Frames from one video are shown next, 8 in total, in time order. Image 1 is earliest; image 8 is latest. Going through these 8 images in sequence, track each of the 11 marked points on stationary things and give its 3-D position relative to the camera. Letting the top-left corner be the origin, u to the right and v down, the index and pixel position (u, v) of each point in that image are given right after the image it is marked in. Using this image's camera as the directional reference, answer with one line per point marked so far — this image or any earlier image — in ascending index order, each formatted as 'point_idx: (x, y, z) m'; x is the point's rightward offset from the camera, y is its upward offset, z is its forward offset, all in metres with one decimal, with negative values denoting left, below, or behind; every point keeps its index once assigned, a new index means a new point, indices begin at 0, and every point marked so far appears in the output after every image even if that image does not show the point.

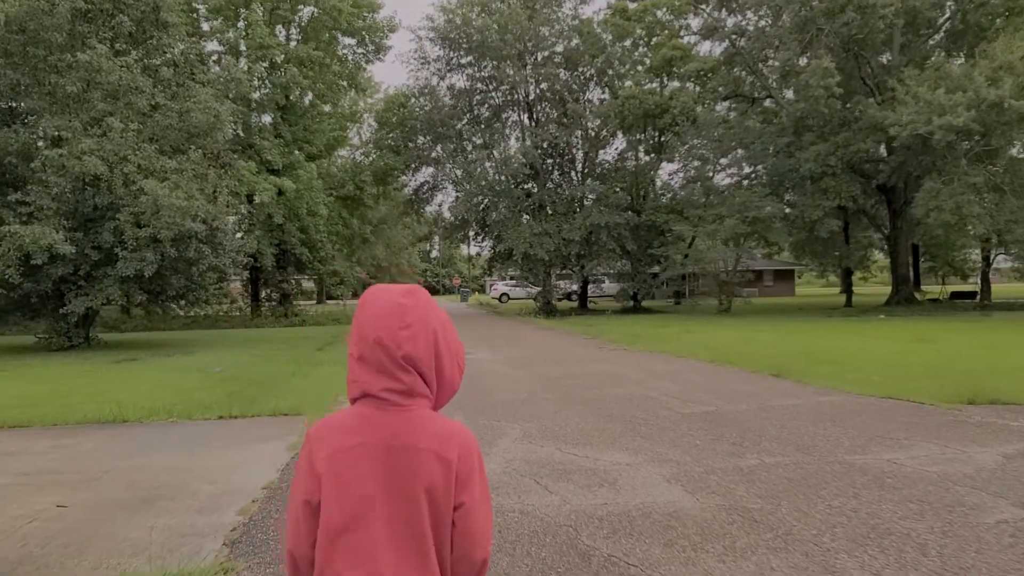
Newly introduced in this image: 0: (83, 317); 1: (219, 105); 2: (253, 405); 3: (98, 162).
0: (-8.8, -0.6, +19.0) m
1: (-5.9, +3.7, +18.7) m
2: (-2.3, -1.1, +8.6) m
3: (-7.3, +2.2, +16.4) m
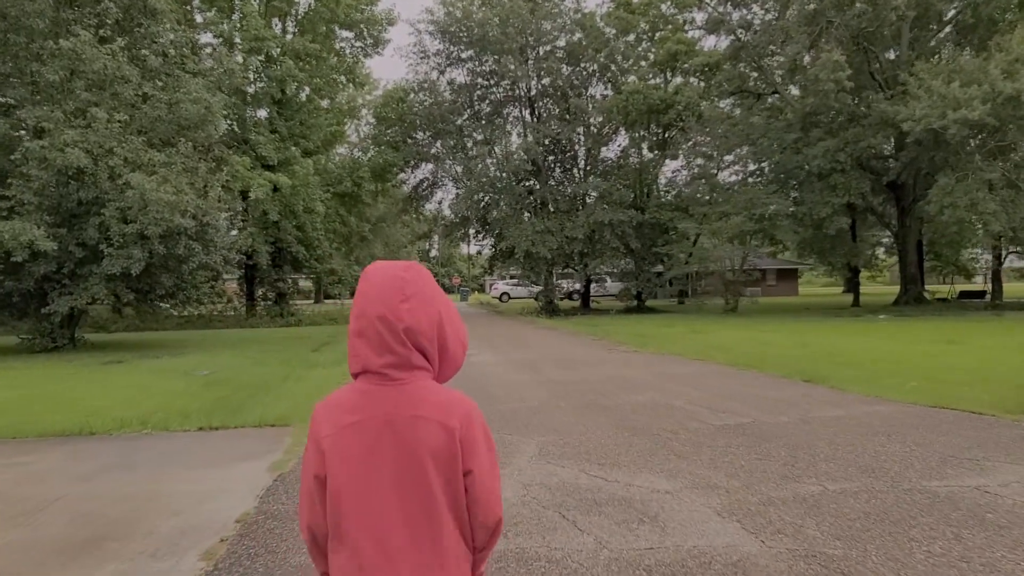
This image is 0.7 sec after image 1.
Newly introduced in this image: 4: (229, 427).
0: (-8.8, -0.6, +18.3) m
1: (-5.9, +3.7, +18.0) m
2: (-2.3, -1.1, +7.9) m
3: (-7.3, +2.3, +15.6) m
4: (-2.1, -1.0, +6.9) m
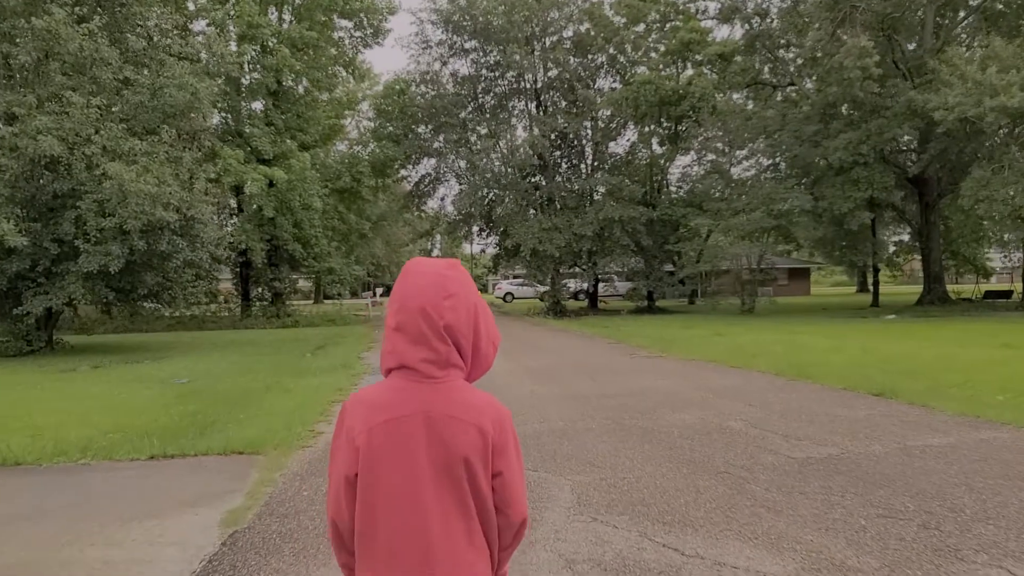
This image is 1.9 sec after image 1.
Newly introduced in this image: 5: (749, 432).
0: (-8.6, -0.5, +17.1) m
1: (-5.7, +3.7, +16.8) m
2: (-2.1, -1.0, +6.6) m
3: (-7.1, +2.3, +14.4) m
4: (-2.0, -1.0, +5.7) m
5: (+1.4, -0.8, +5.4) m
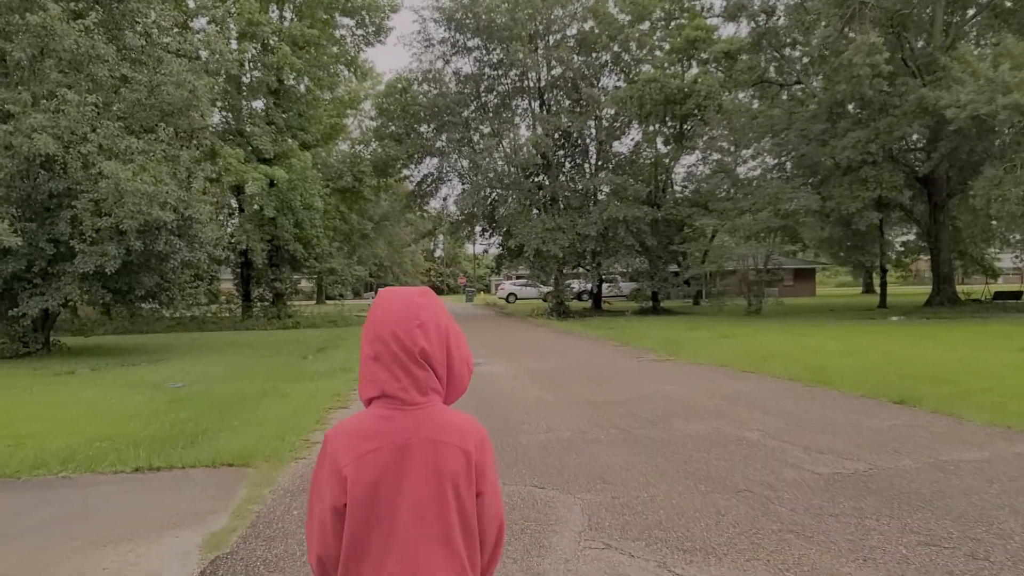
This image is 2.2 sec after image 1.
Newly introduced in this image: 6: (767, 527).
0: (-8.5, -0.6, +16.8) m
1: (-5.6, +3.7, +16.5) m
2: (-2.1, -1.1, +6.3) m
3: (-7.0, +2.3, +14.1) m
4: (-1.9, -1.0, +5.4) m
5: (+1.4, -0.9, +5.1) m
6: (+0.9, -0.9, +3.4) m
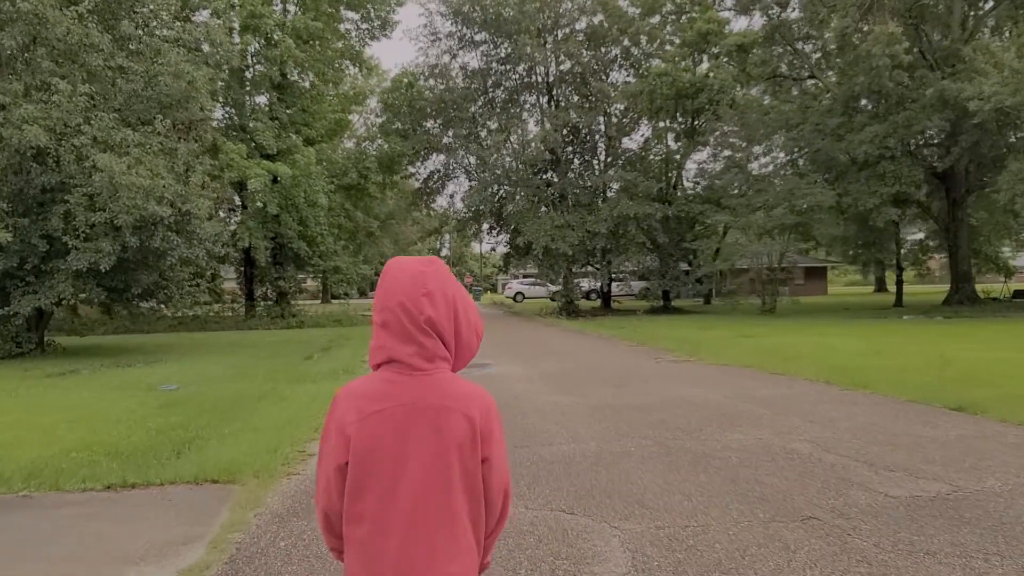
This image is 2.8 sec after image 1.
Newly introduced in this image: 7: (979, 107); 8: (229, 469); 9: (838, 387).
0: (-8.4, -0.5, +16.3) m
1: (-5.5, +3.8, +16.0) m
2: (-2.0, -1.0, +5.8) m
3: (-6.9, +2.3, +13.6) m
4: (-1.8, -1.0, +4.8) m
5: (+1.5, -0.8, +4.5) m
6: (+1.0, -0.9, +2.8) m
7: (+9.9, +3.8, +19.6) m
8: (-1.5, -1.0, +4.9) m
9: (+2.7, -0.8, +7.6) m
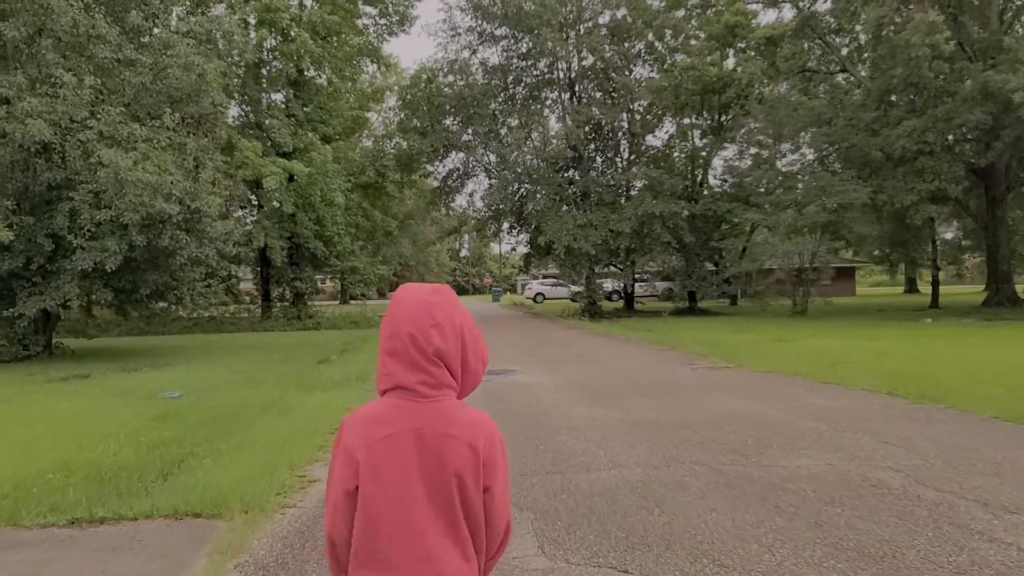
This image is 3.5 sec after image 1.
0: (-8.0, -0.5, +15.7) m
1: (-5.1, +3.7, +15.4) m
2: (-1.8, -1.0, +5.1) m
3: (-6.6, +2.3, +13.0) m
4: (-1.7, -1.0, +4.1) m
5: (+1.6, -0.8, +3.7) m
6: (+1.1, -0.9, +2.1) m
7: (+10.4, +3.8, +18.7) m
8: (-1.4, -1.0, +4.3) m
9: (+2.9, -0.8, +6.9) m
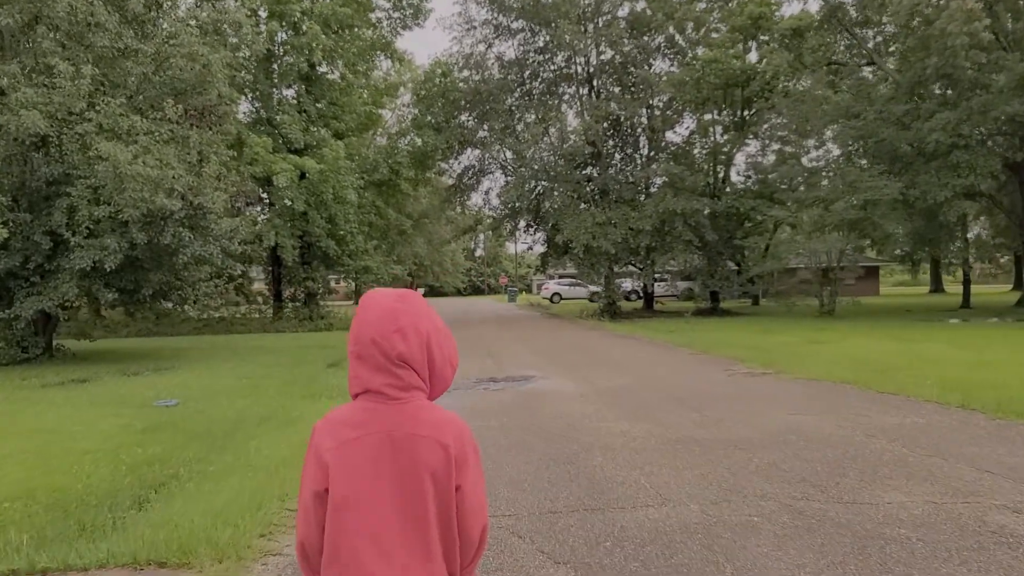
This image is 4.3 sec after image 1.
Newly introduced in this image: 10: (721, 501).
0: (-7.7, -0.5, +15.1) m
1: (-4.8, +3.7, +14.7) m
2: (-1.7, -1.0, +4.4) m
3: (-6.3, +2.3, +12.4) m
4: (-1.6, -1.0, +3.4) m
5: (+1.8, -0.8, +3.0) m
6: (+1.2, -0.9, +1.3) m
7: (+10.7, +3.8, +17.8) m
8: (-1.2, -1.0, +3.5) m
9: (+3.0, -0.8, +6.1) m
10: (+0.9, -0.9, +3.8) m
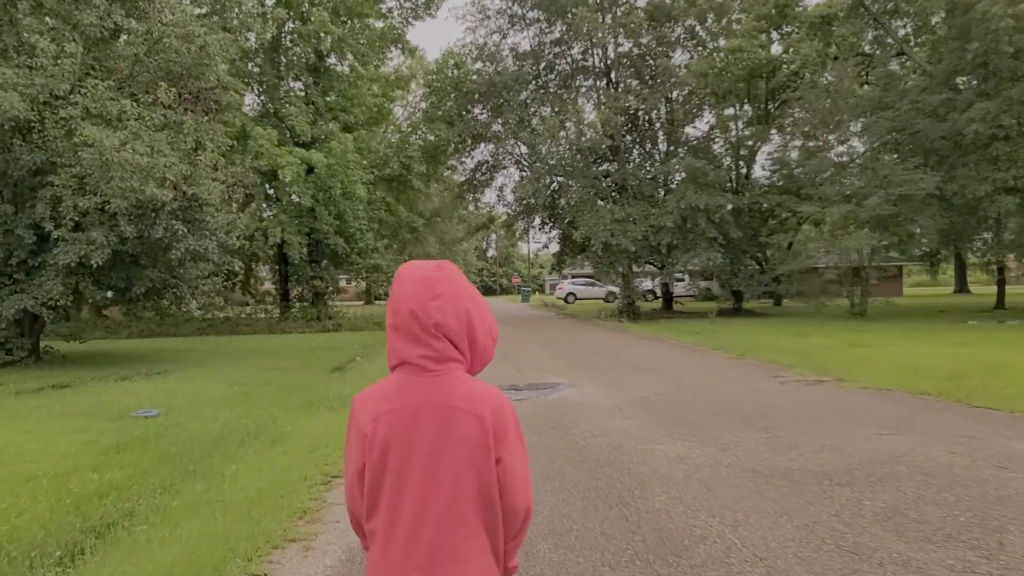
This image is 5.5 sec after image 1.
0: (-7.4, -0.5, +14.2) m
1: (-4.5, +3.8, +13.7) m
2: (-1.6, -1.0, +3.3) m
3: (-6.0, +2.3, +11.4) m
4: (-1.4, -1.0, +2.4) m
5: (+1.9, -0.8, +1.9) m
6: (+1.3, -0.8, +0.3) m
7: (+11.0, +3.8, +16.6) m
8: (-1.1, -0.9, +2.5) m
9: (+3.2, -0.8, +5.0) m
10: (+1.0, -0.8, +2.7) m
